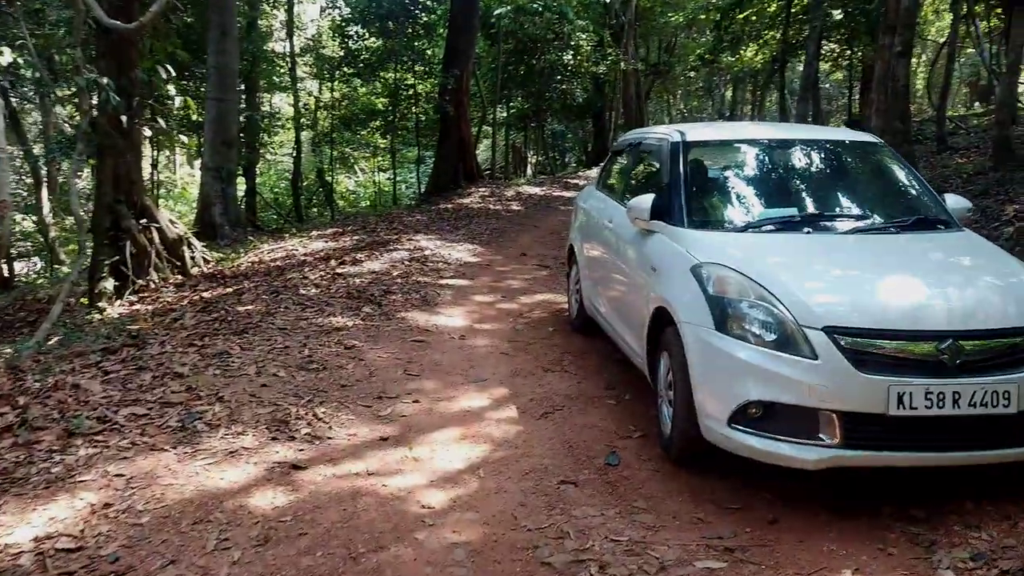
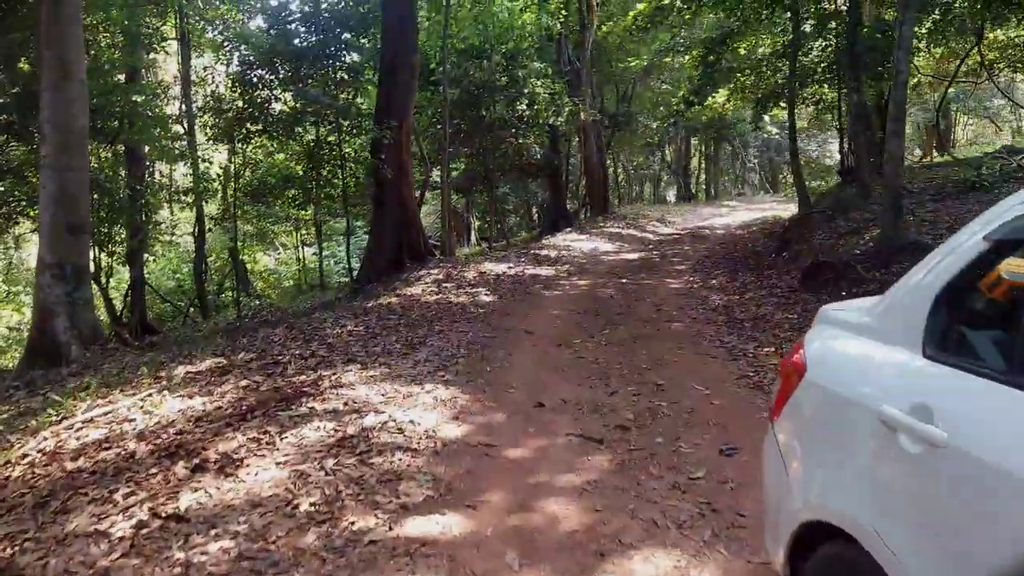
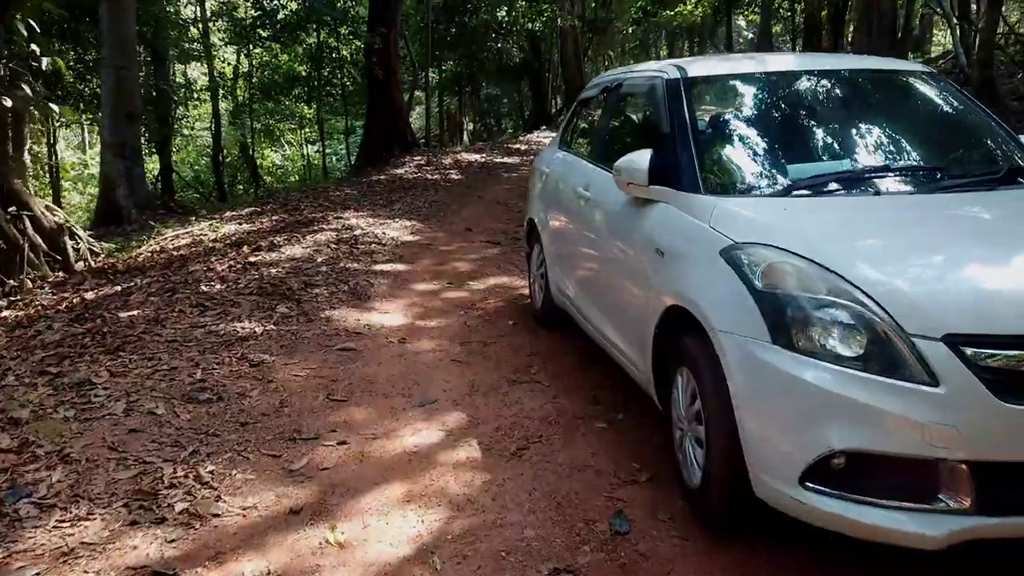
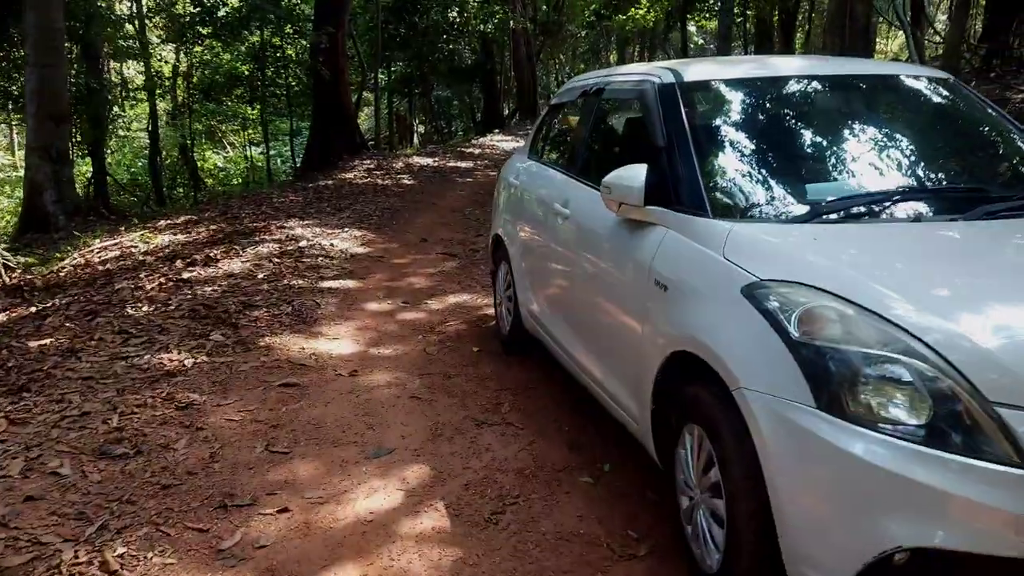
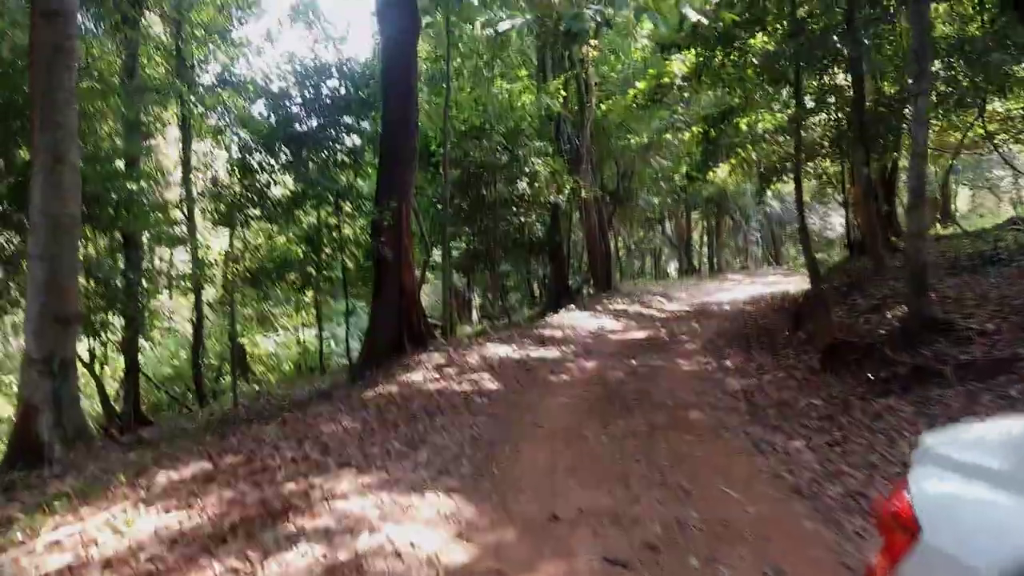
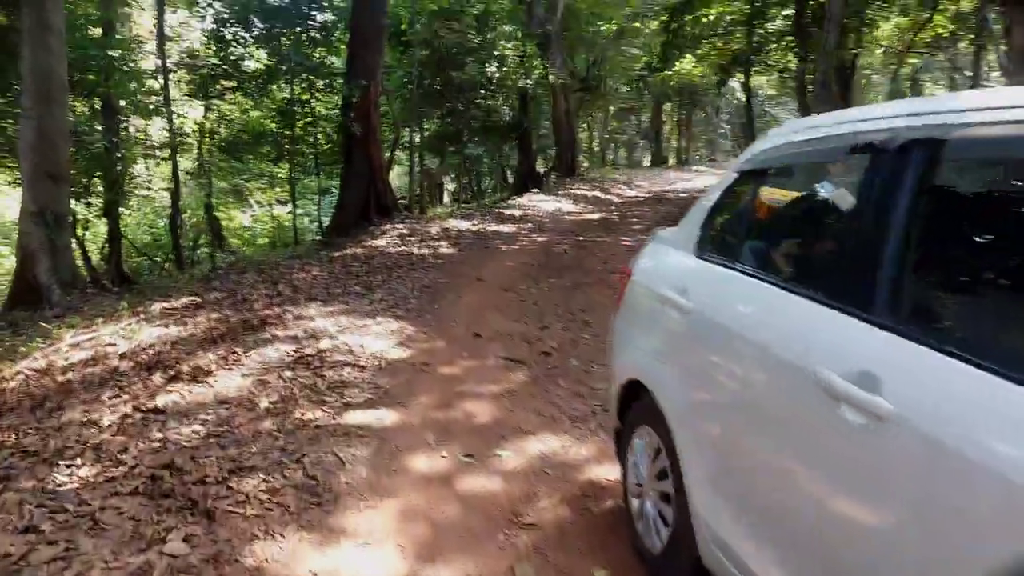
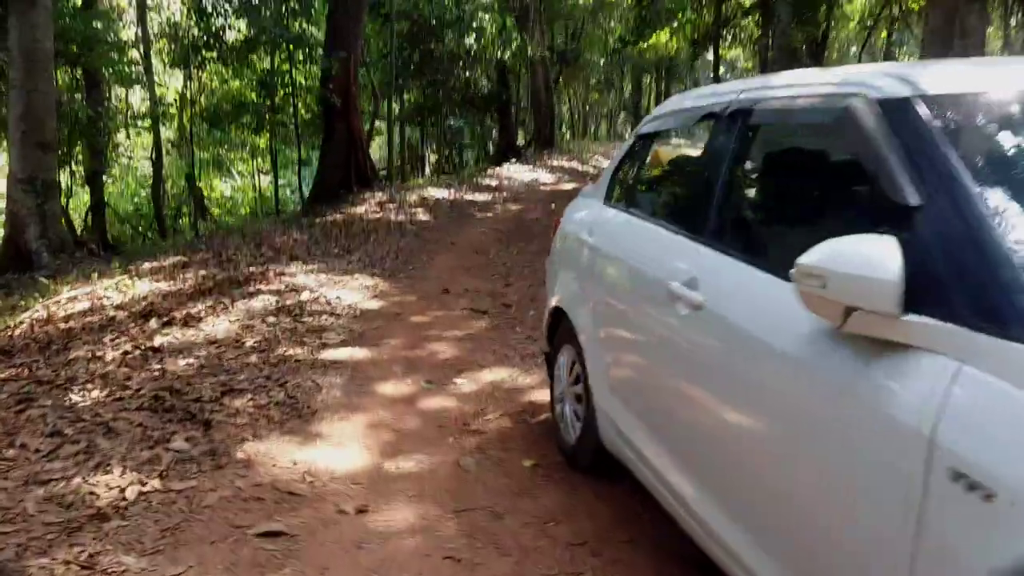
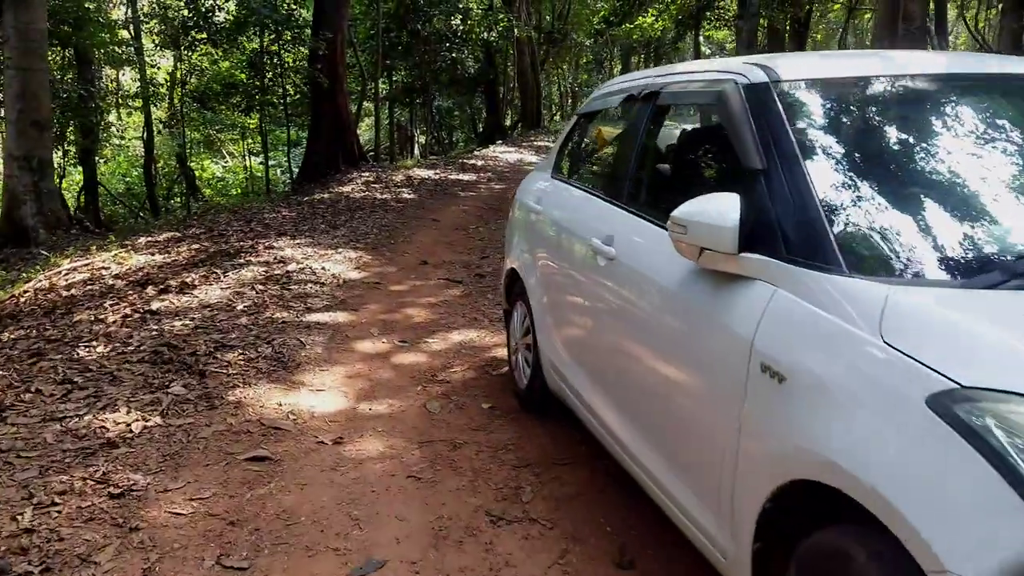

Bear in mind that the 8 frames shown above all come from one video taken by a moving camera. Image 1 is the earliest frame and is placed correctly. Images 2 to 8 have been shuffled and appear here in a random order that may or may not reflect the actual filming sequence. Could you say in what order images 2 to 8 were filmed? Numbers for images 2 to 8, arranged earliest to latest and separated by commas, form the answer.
3, 4, 8, 7, 6, 2, 5
